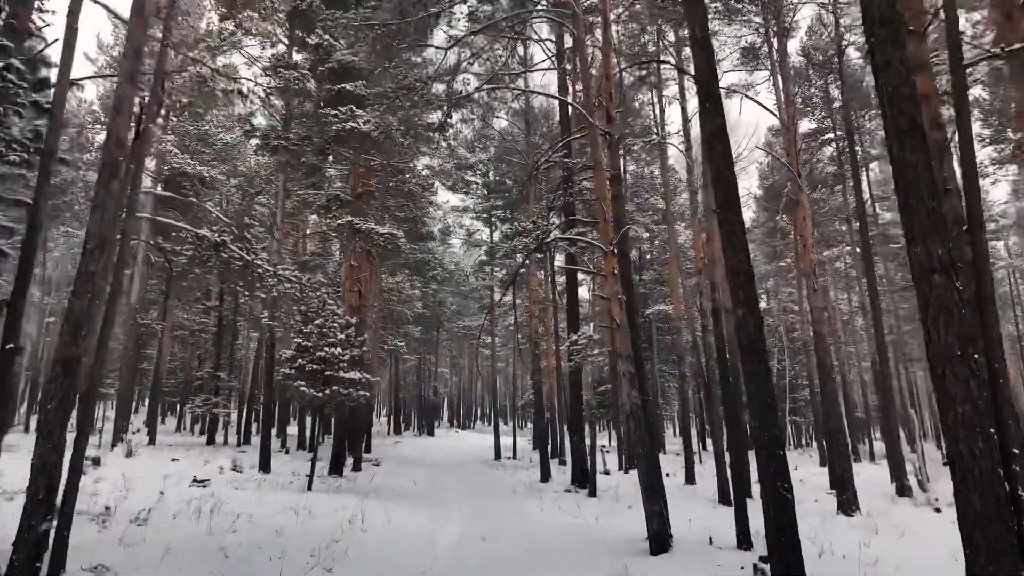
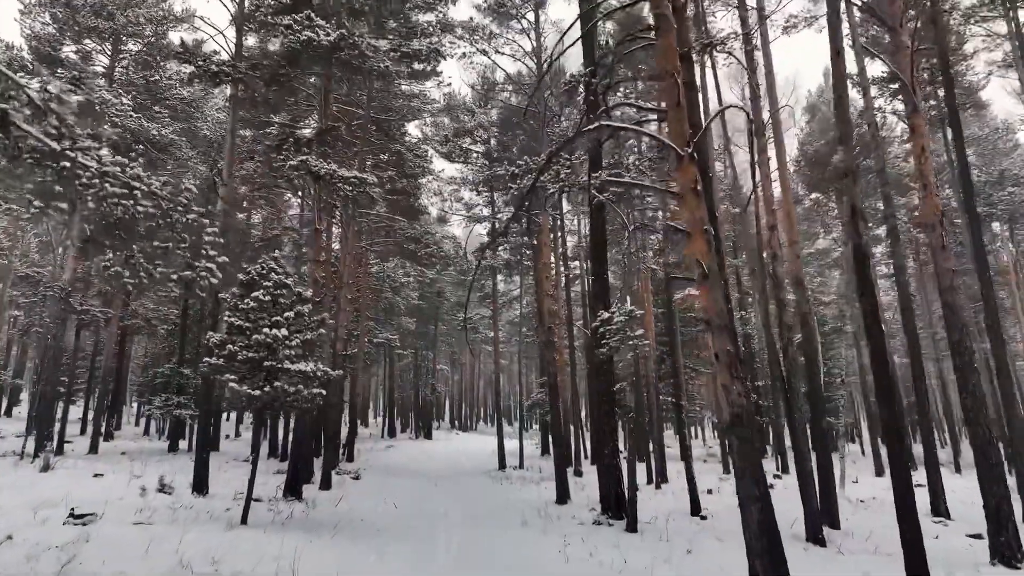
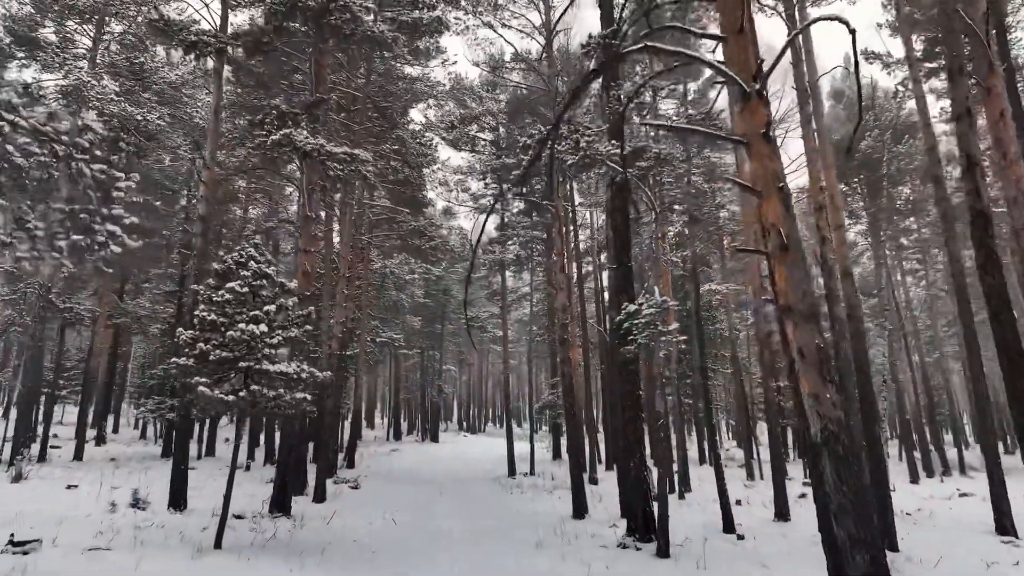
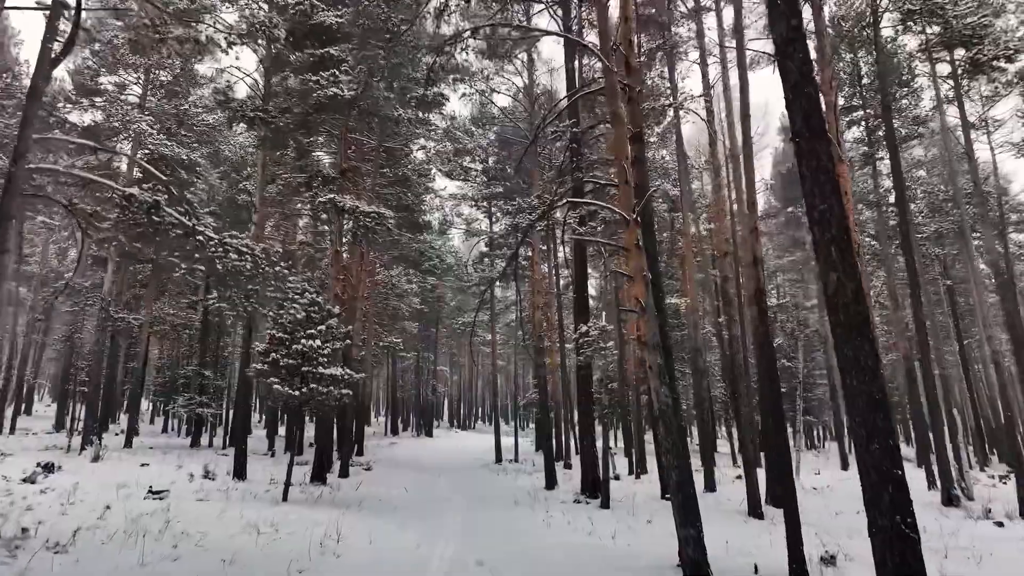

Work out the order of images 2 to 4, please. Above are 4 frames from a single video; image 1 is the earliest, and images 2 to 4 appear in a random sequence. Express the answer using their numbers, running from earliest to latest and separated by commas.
4, 2, 3
